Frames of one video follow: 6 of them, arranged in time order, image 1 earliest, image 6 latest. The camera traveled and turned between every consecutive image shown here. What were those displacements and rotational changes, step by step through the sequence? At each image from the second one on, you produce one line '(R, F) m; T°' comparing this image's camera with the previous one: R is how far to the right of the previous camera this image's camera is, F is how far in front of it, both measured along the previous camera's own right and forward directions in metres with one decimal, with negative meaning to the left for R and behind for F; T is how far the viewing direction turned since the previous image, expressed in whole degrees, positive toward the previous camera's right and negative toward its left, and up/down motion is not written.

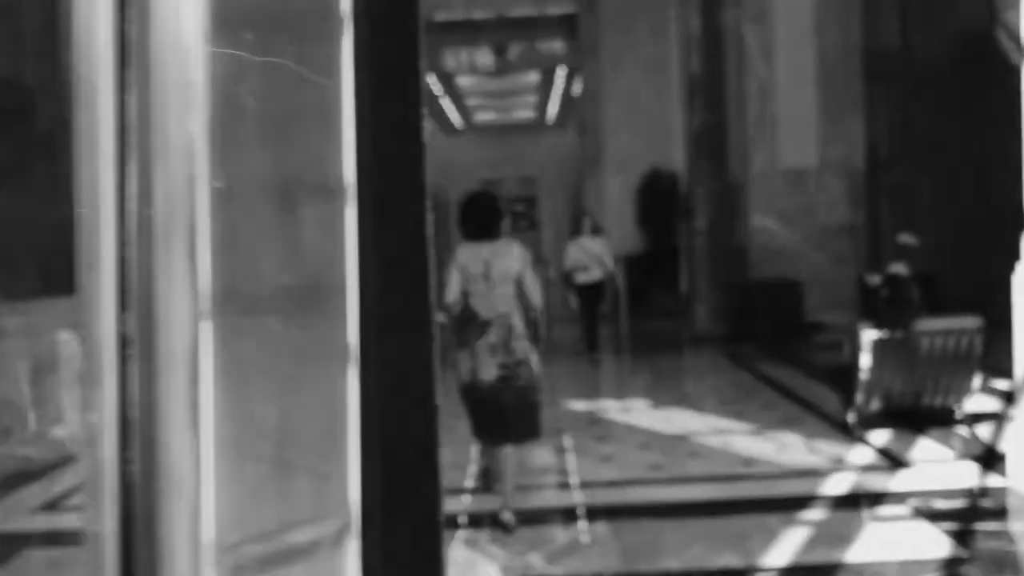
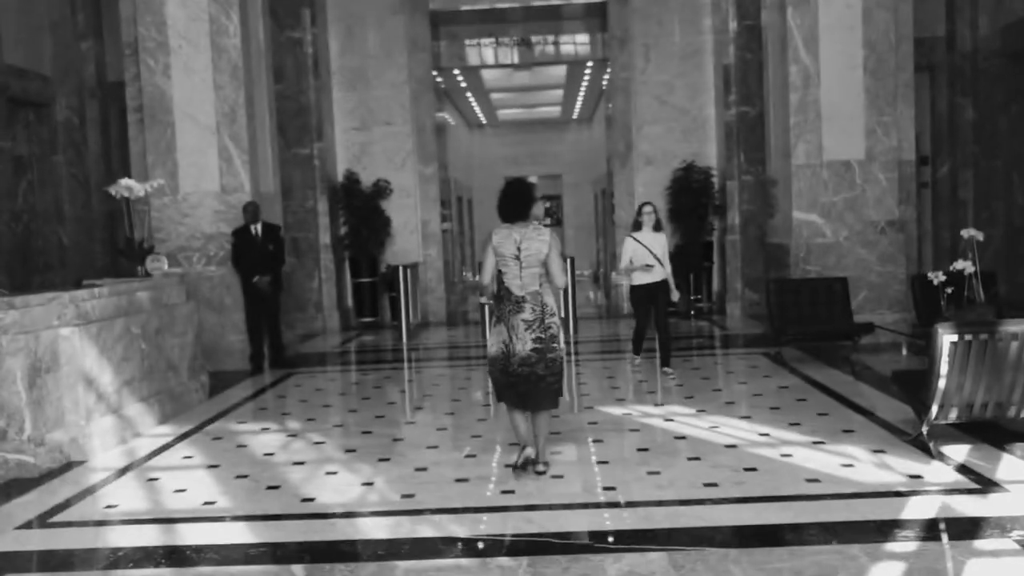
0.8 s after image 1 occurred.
(-0.1, +0.5) m; -1°
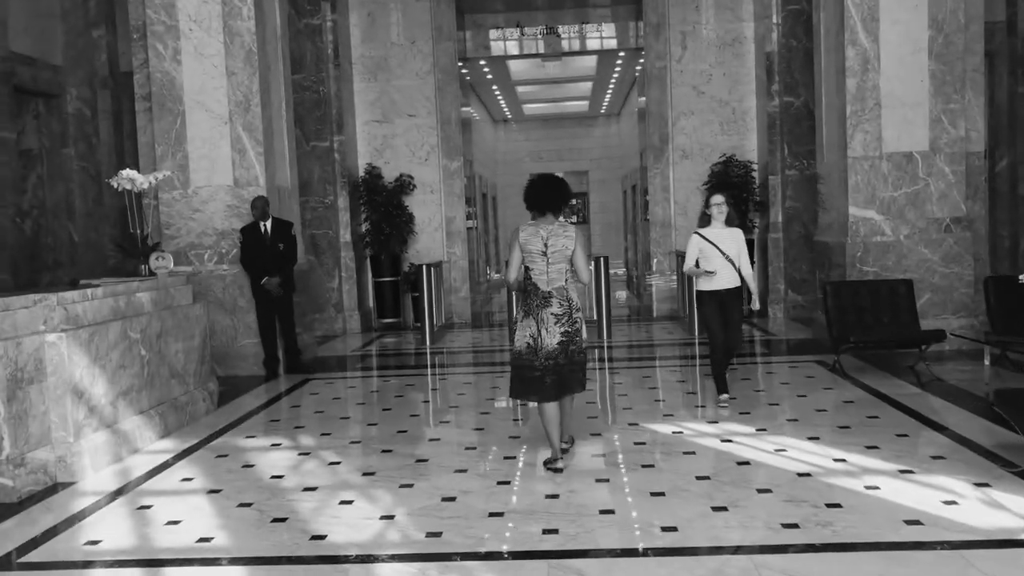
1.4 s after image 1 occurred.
(-0.1, +0.7) m; -1°
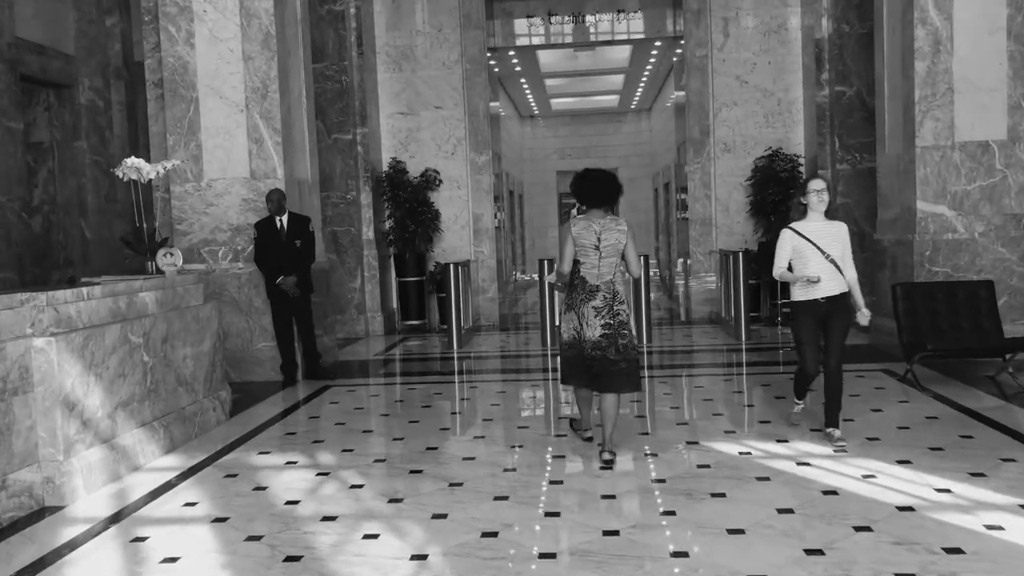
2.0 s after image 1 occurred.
(-0.1, +0.7) m; -1°
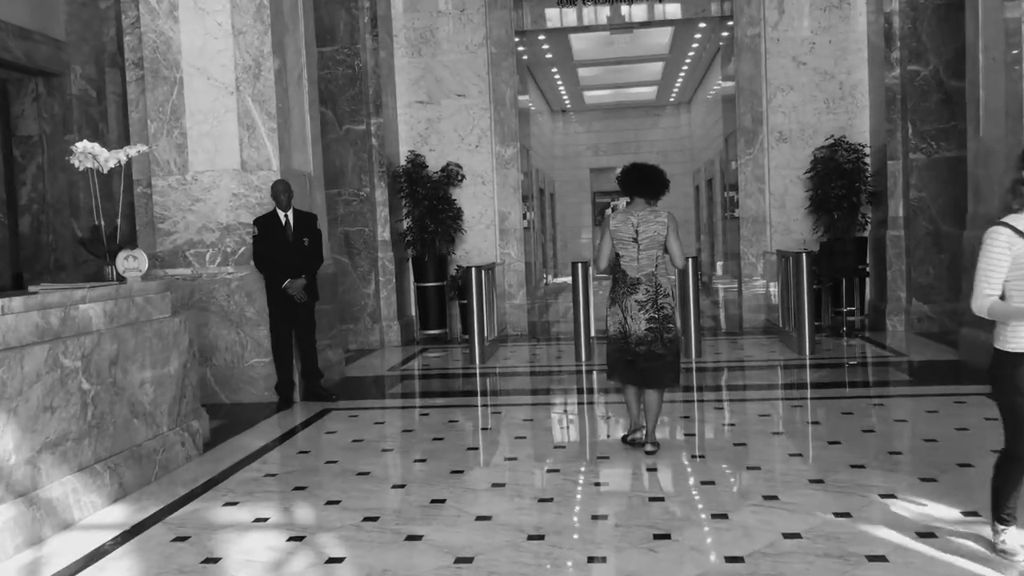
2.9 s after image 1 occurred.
(0.0, +1.2) m; -2°
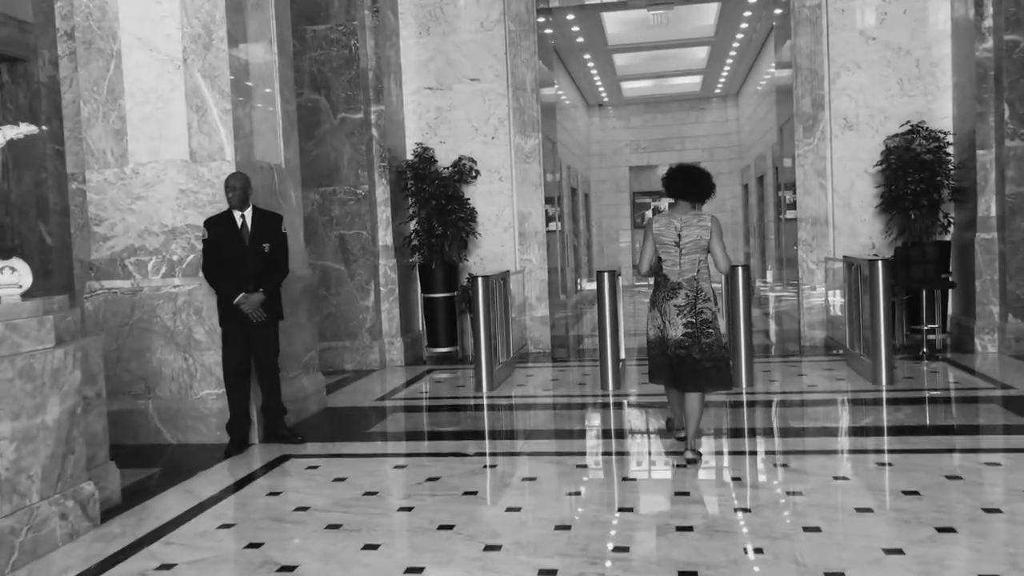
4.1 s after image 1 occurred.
(+0.3, +1.5) m; -3°
